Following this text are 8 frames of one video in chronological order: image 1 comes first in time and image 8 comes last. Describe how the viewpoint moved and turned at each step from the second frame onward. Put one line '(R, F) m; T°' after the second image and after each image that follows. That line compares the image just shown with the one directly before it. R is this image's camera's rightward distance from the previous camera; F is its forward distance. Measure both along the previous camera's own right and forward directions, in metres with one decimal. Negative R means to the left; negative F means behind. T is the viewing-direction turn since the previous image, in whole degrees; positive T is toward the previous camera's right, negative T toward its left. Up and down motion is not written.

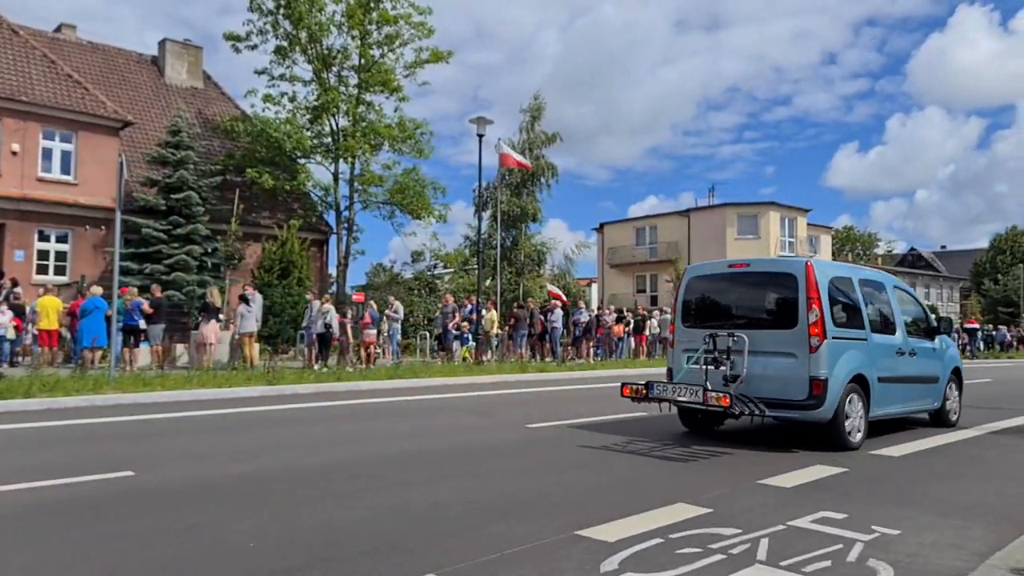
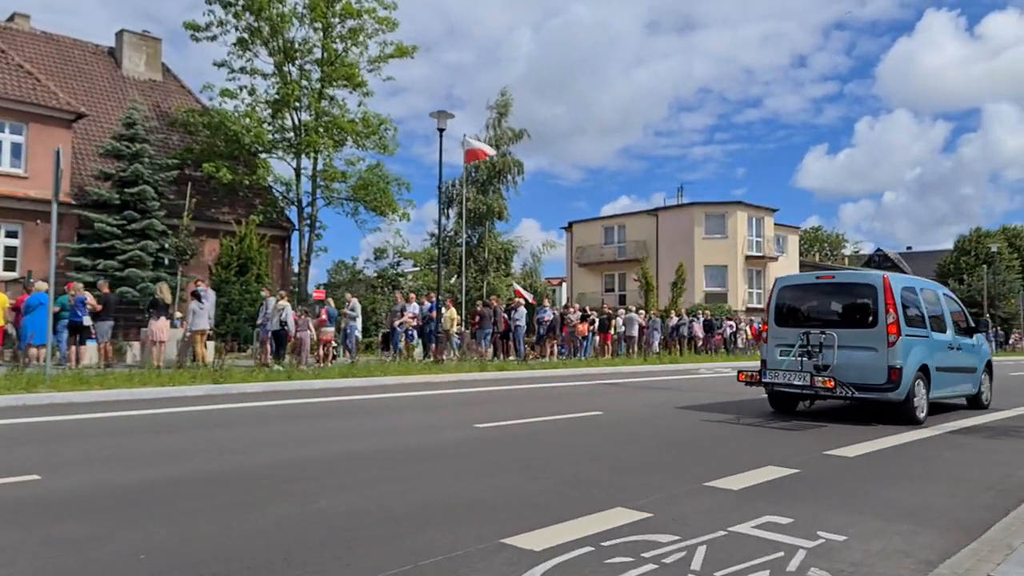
(+0.3, +0.3) m; +2°
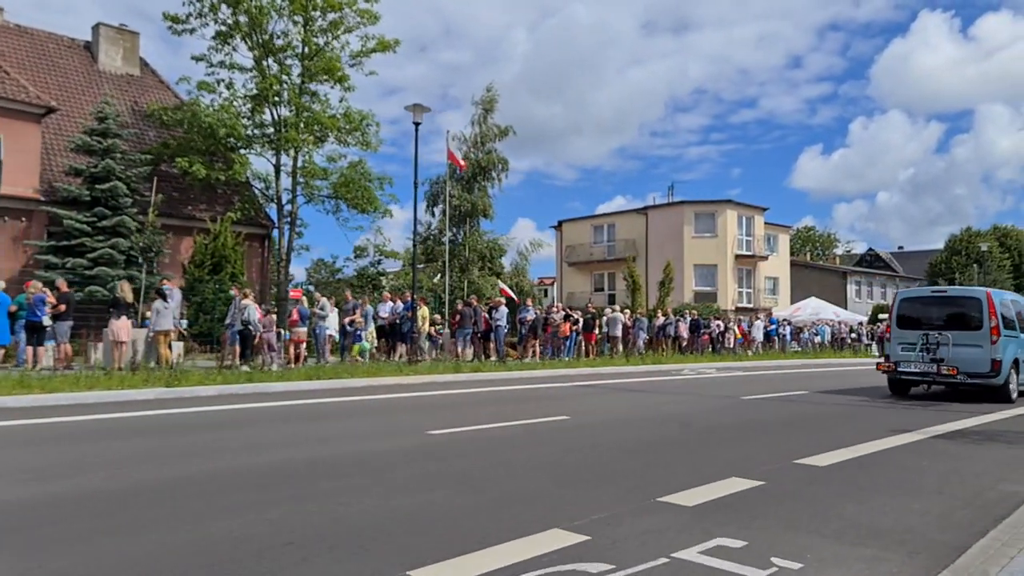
(+0.4, +0.5) m; 0°
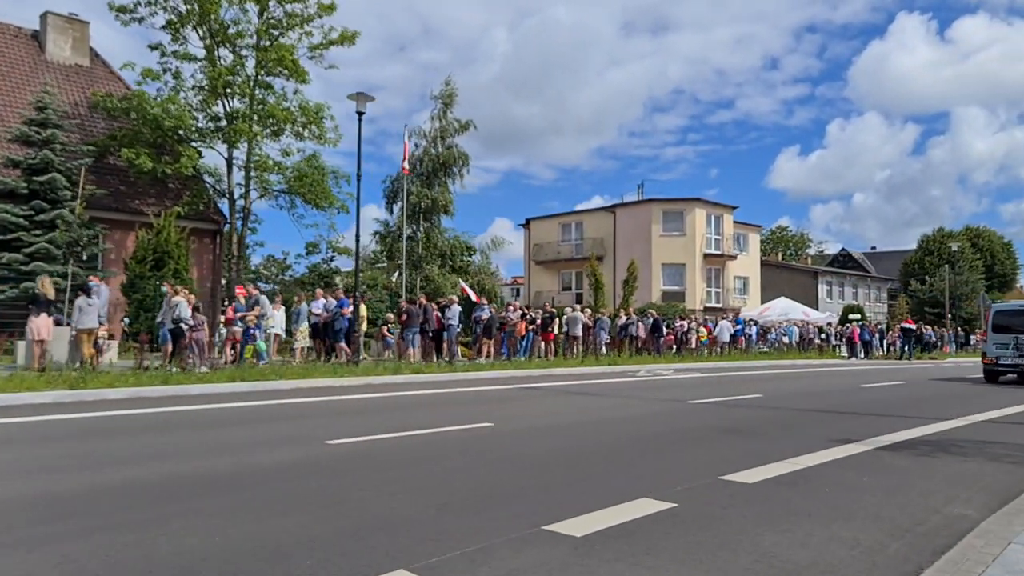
(+0.6, +0.7) m; +2°
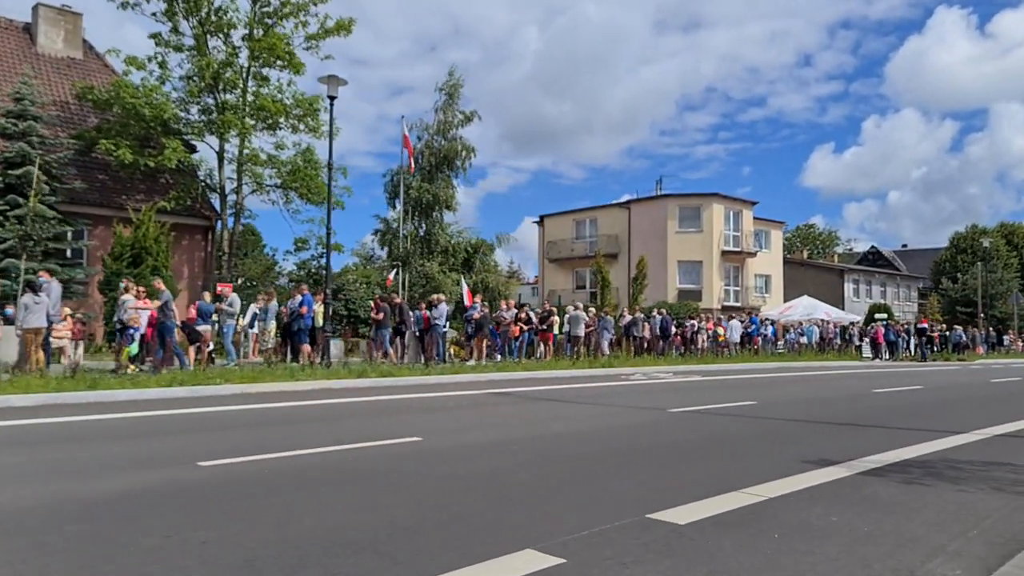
(+0.9, +1.3) m; -2°
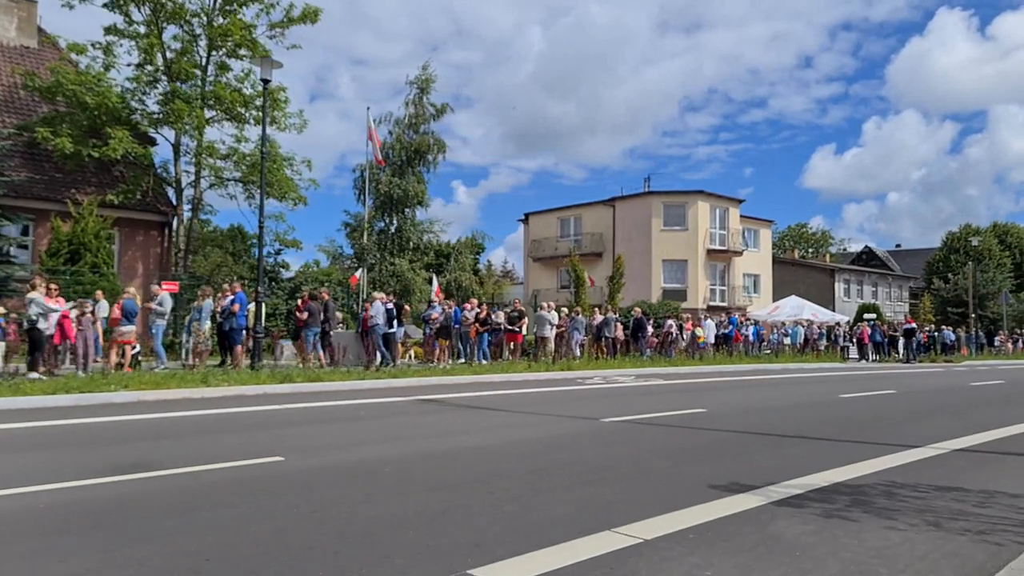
(+1.0, +1.1) m; 0°
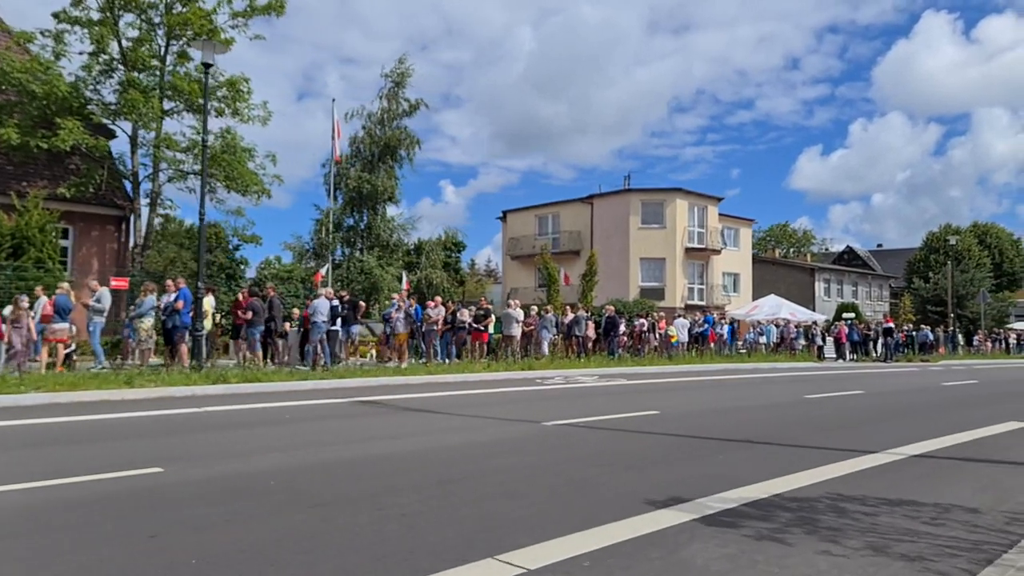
(+0.6, +0.7) m; +1°
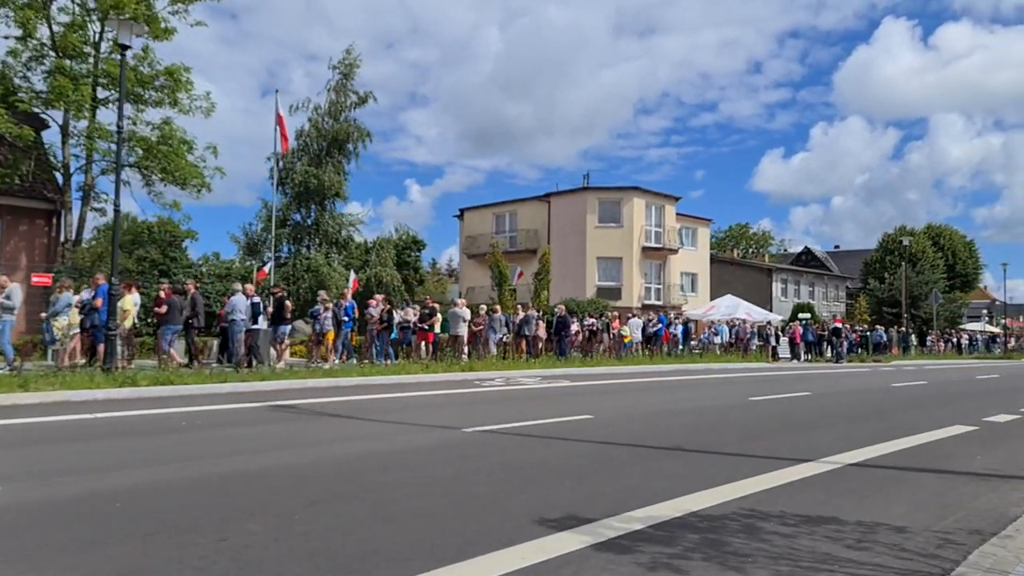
(+0.5, +0.6) m; +2°
